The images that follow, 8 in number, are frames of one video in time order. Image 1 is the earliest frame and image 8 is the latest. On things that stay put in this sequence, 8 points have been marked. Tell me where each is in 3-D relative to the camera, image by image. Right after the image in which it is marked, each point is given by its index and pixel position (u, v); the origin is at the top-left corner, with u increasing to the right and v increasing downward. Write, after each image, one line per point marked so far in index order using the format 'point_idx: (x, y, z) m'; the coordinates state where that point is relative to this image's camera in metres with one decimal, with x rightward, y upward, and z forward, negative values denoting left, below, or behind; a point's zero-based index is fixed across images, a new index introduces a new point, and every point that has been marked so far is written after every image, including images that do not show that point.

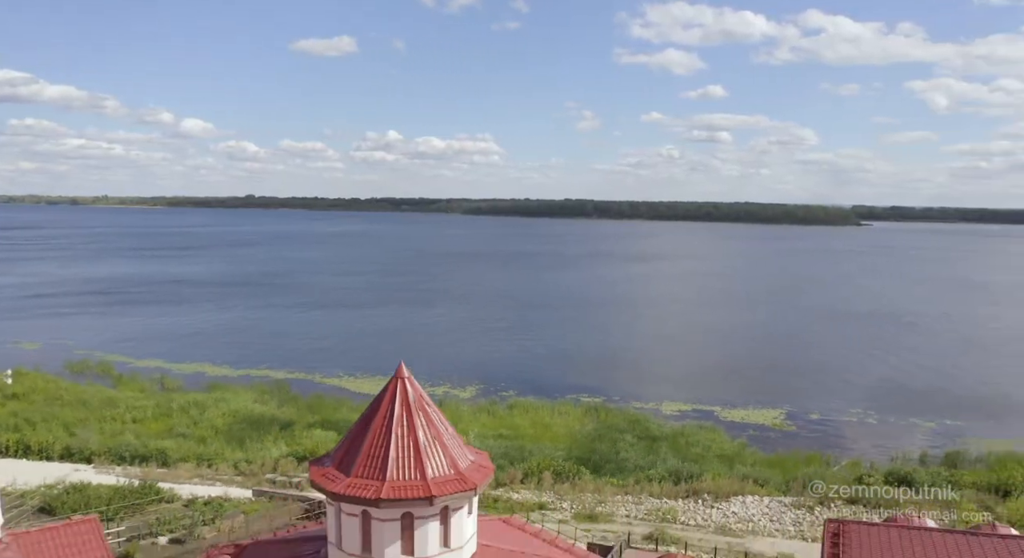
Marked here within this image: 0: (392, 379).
0: (-1.7, -1.5, +12.5) m
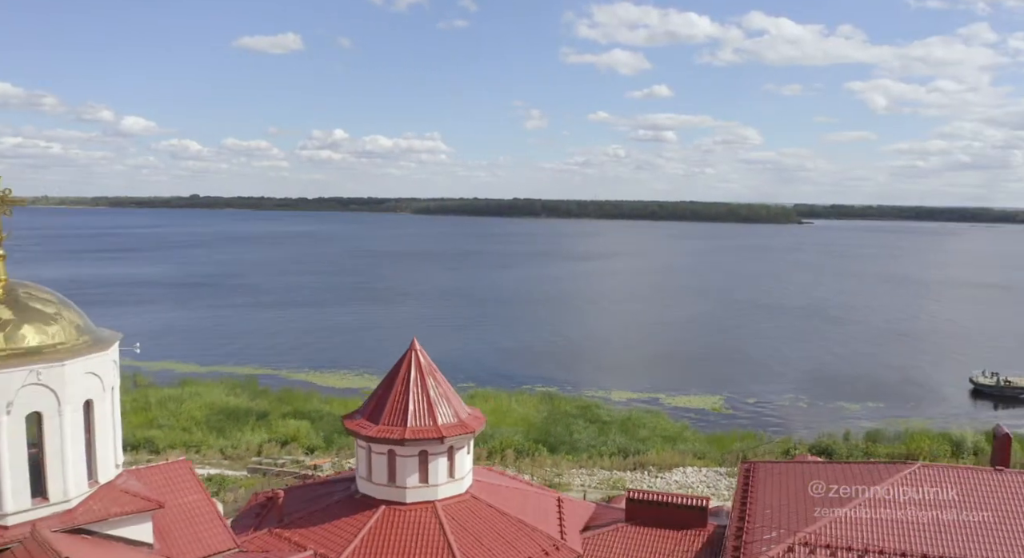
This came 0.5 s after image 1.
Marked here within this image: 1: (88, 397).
0: (-2.0, -1.4, +16.0) m
1: (-6.0, -1.7, +12.1) m
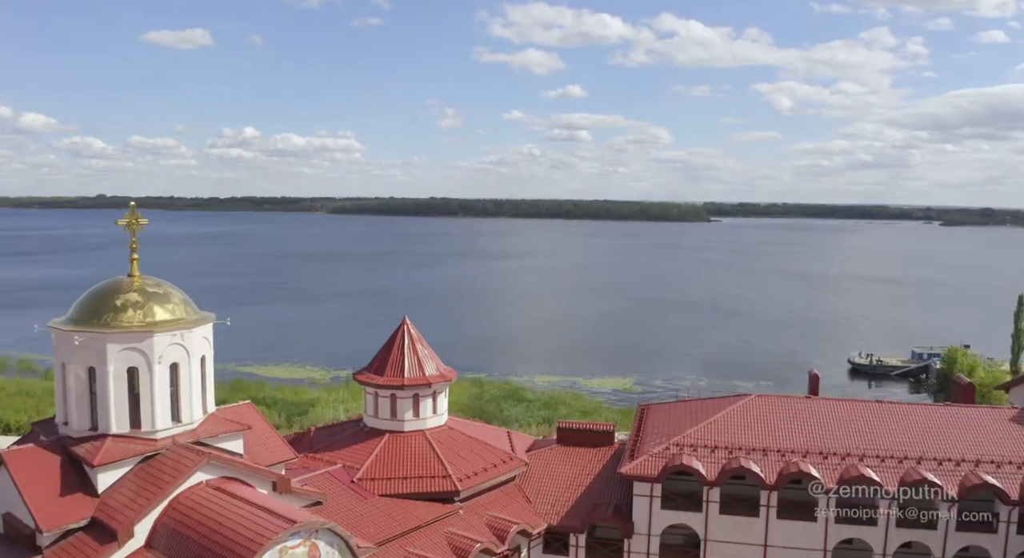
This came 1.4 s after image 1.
0: (-3.0, -1.3, +22.0) m
1: (-6.6, -1.6, +17.7) m
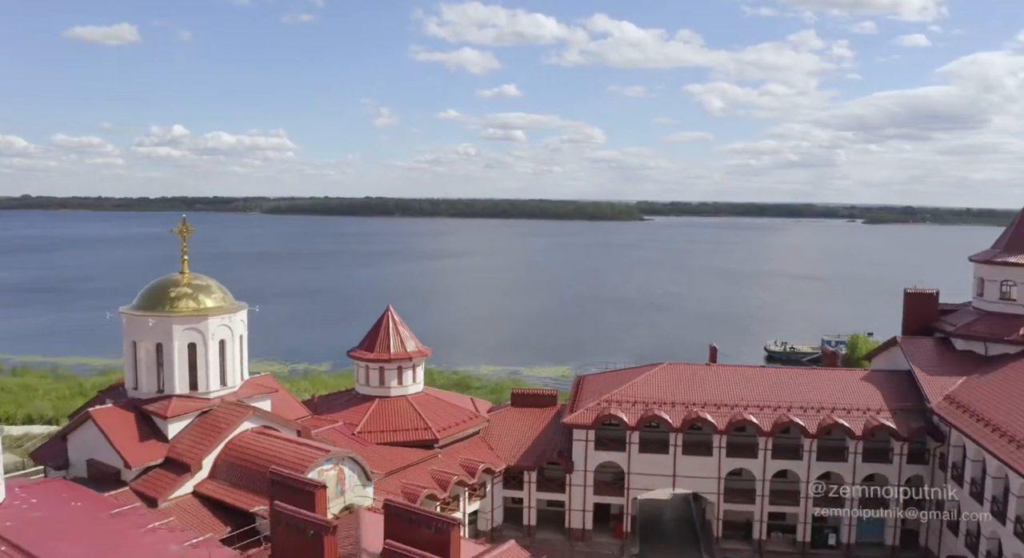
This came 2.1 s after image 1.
0: (-4.2, -1.2, +27.2) m
1: (-7.4, -1.5, +22.6) m
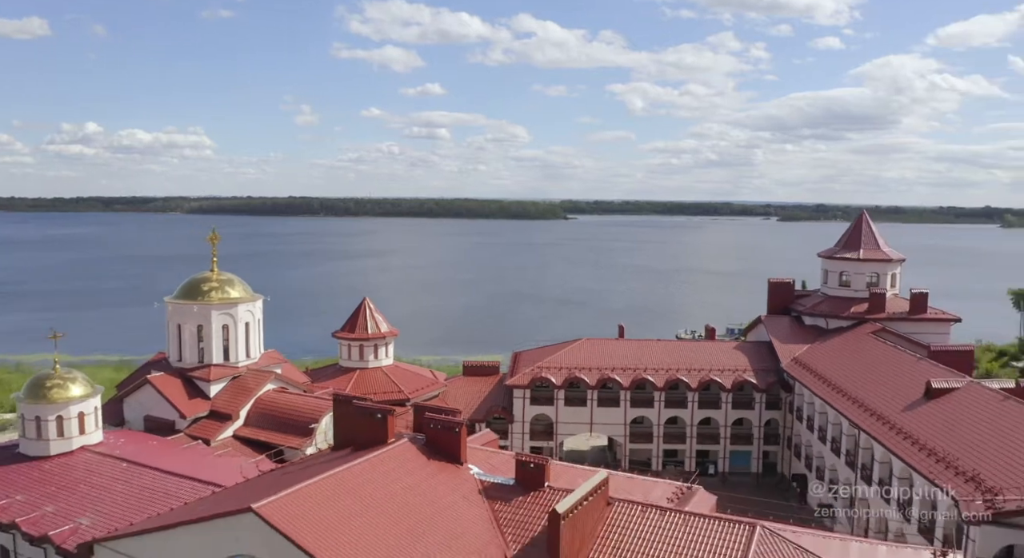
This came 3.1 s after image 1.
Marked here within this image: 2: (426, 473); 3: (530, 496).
0: (-6.2, -1.0, +34.0) m
1: (-9.0, -1.3, +29.2) m
2: (-1.6, -3.6, +15.2) m
3: (+0.3, -3.9, +14.9) m
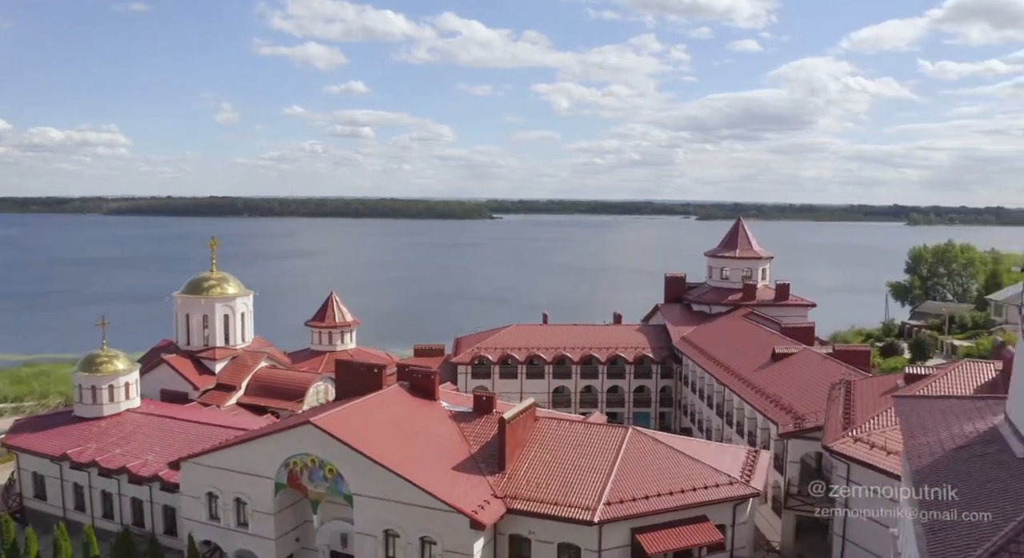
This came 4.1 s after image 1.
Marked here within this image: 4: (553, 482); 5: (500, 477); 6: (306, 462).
0: (-9.0, -0.9, +40.8) m
1: (-11.4, -1.3, +35.7) m
2: (-2.7, -3.5, +22.4) m
3: (-0.8, -3.7, +22.2) m
4: (+1.0, -4.8, +19.5) m
5: (-0.3, -4.8, +19.8) m
6: (-5.0, -4.4, +20.0) m
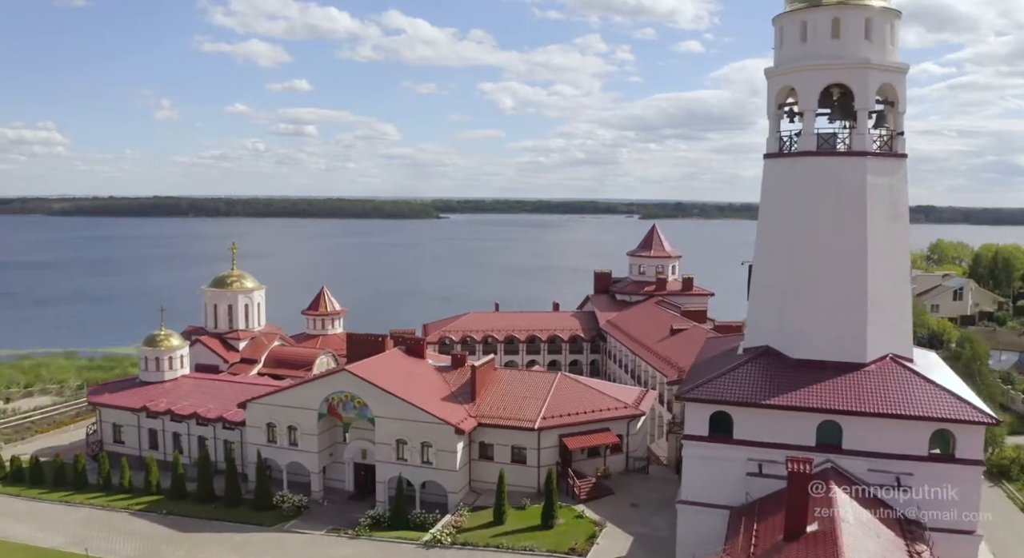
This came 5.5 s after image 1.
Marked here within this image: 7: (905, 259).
0: (-11.5, -0.7, +49.9) m
1: (-13.5, -1.1, +44.7) m
2: (-4.0, -3.2, +32.0) m
3: (-2.1, -3.5, +32.0) m
4: (-0.2, -4.5, +29.3) m
5: (-1.4, -4.5, +29.6) m
6: (-6.1, -4.2, +29.4) m
7: (+8.9, +0.4, +18.5) m
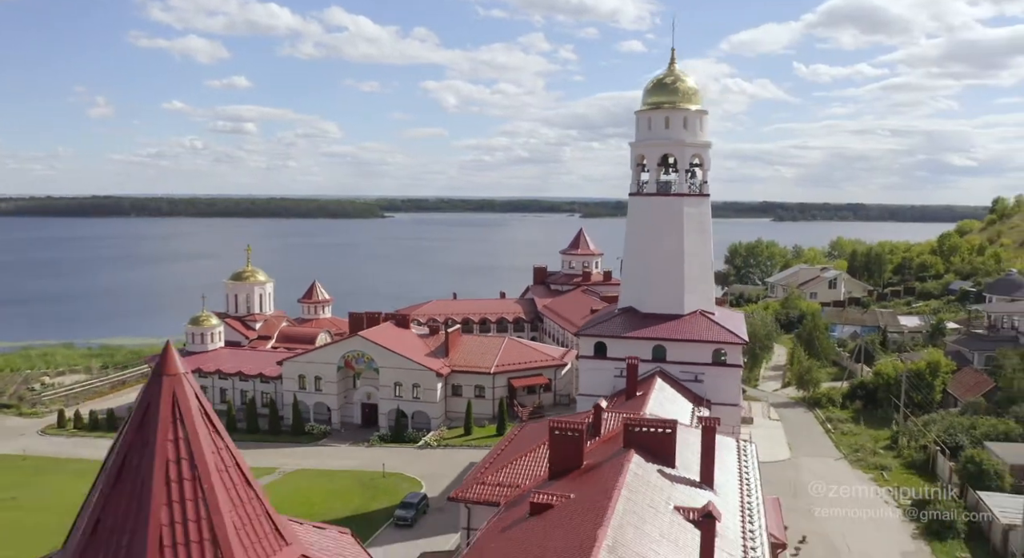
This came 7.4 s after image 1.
0: (-14.8, -0.3, +61.9) m
1: (-16.5, -0.8, +56.6) m
2: (-6.1, -2.8, +44.5) m
3: (-4.2, -3.1, +44.6) m
4: (-2.1, -4.1, +42.1) m
5: (-3.4, -4.1, +42.3) m
6: (-8.0, -3.8, +41.8) m
7: (+7.6, +0.9, +31.9) m
